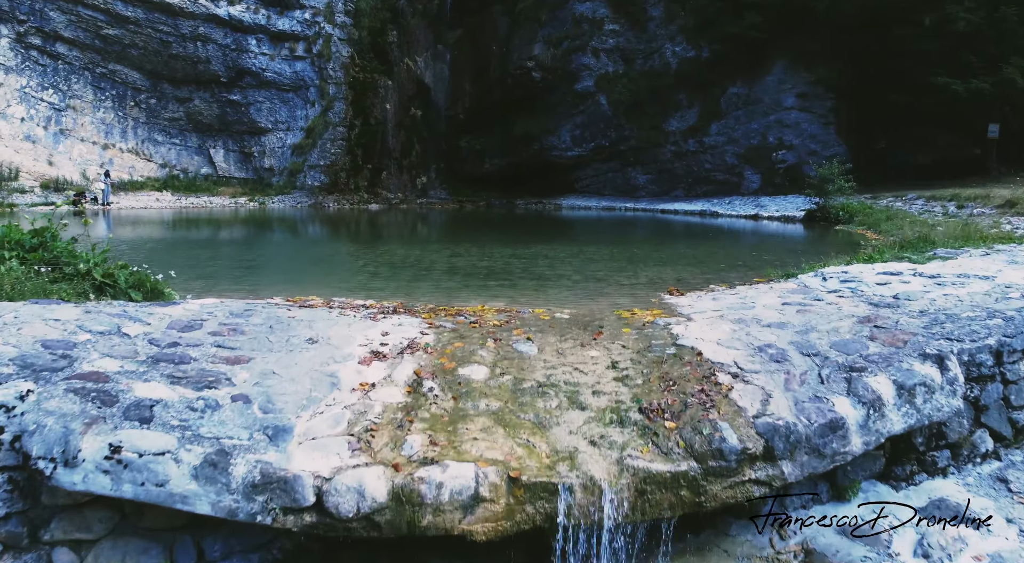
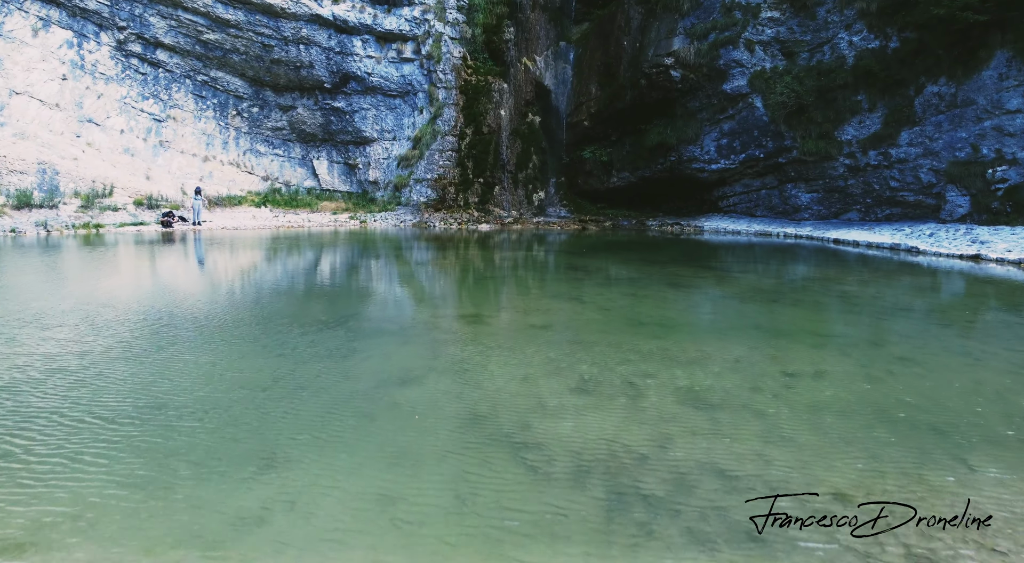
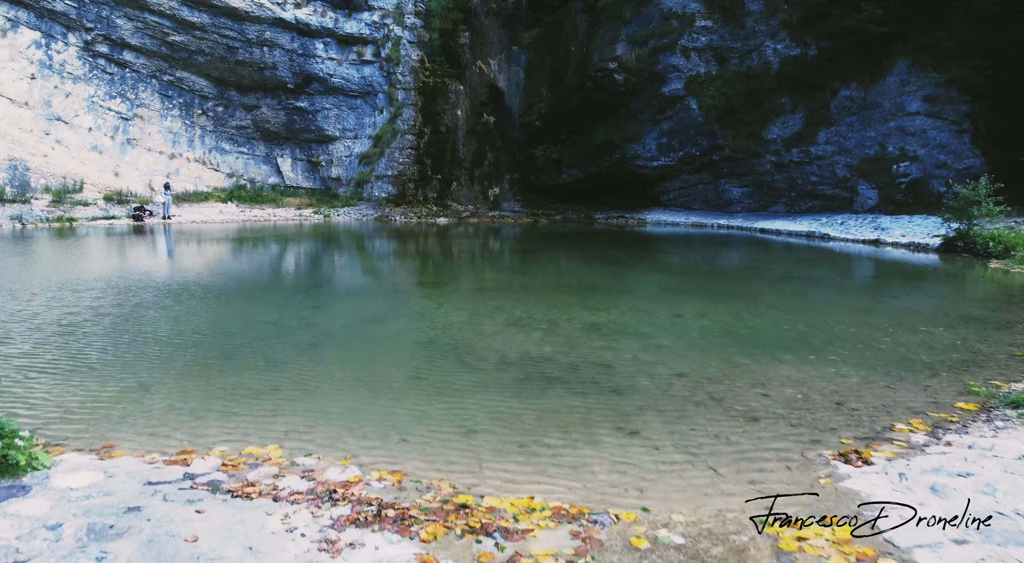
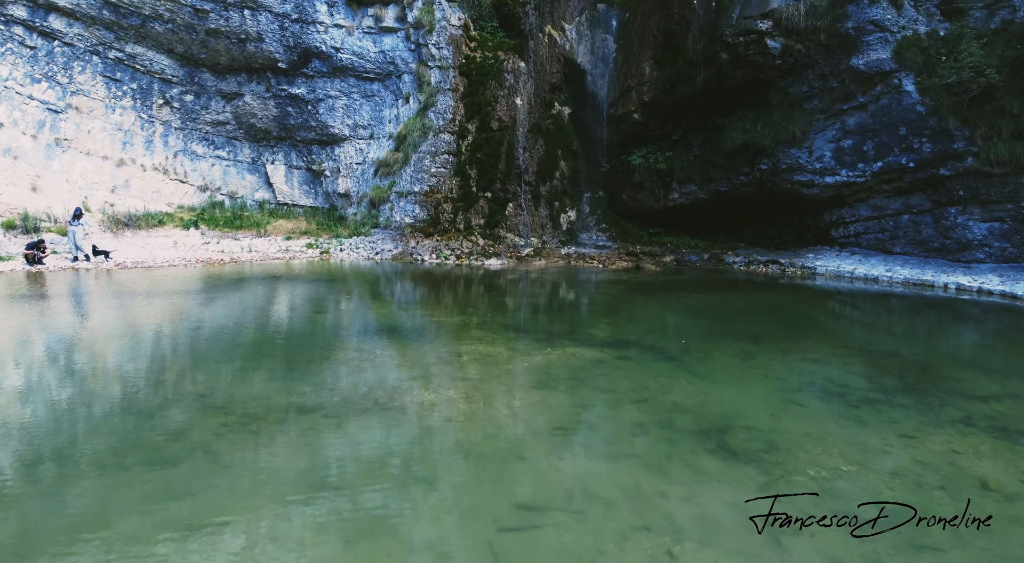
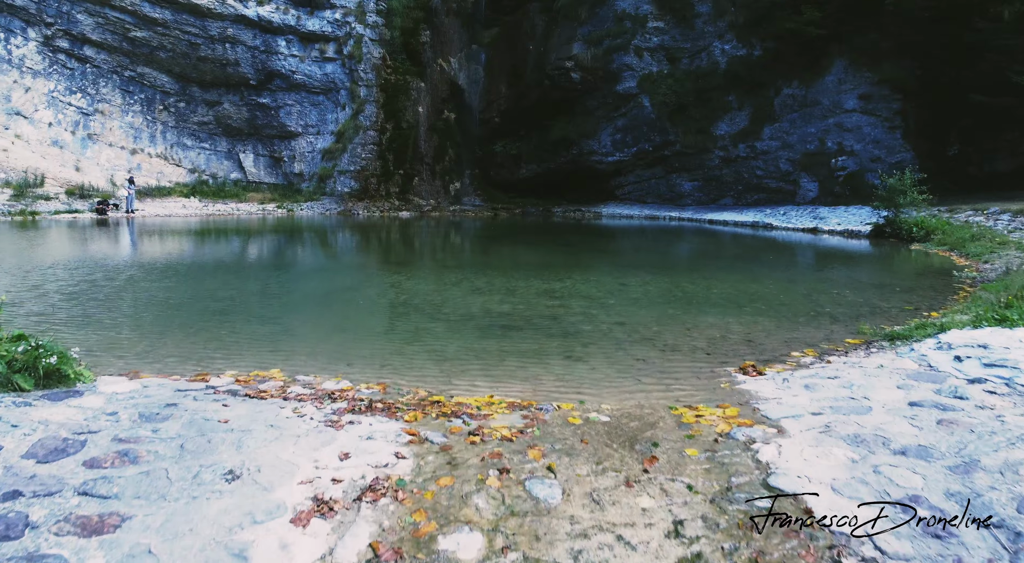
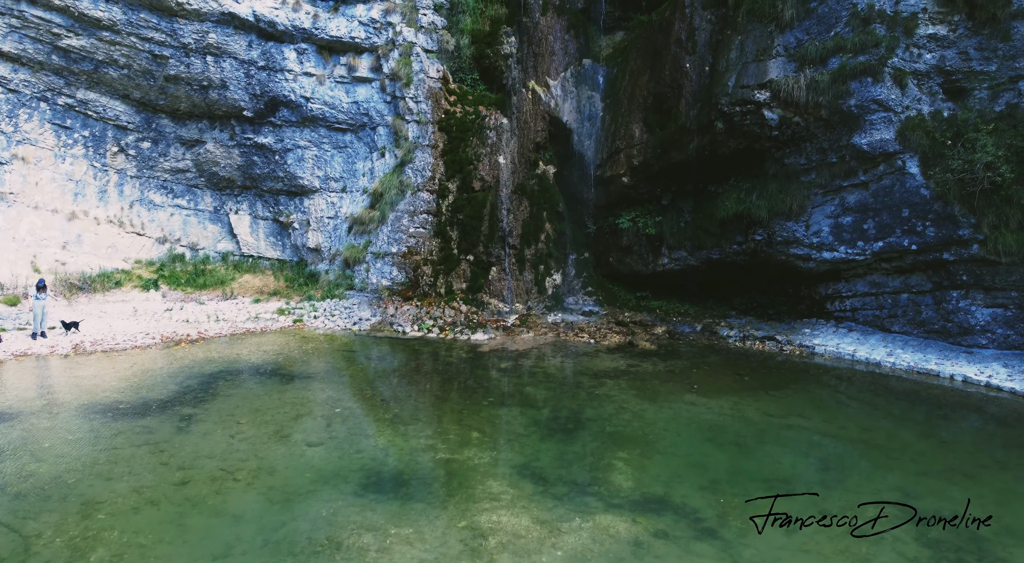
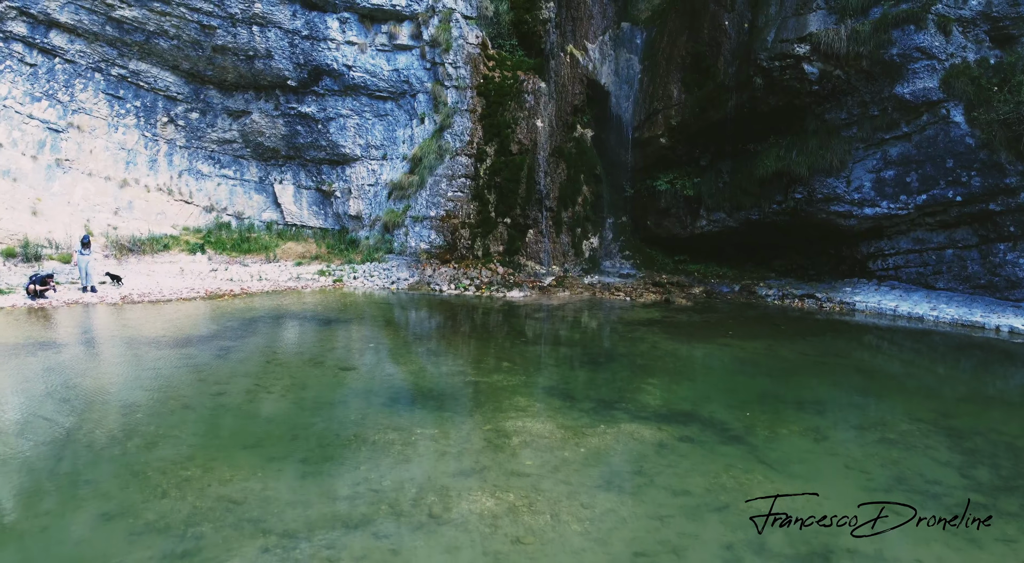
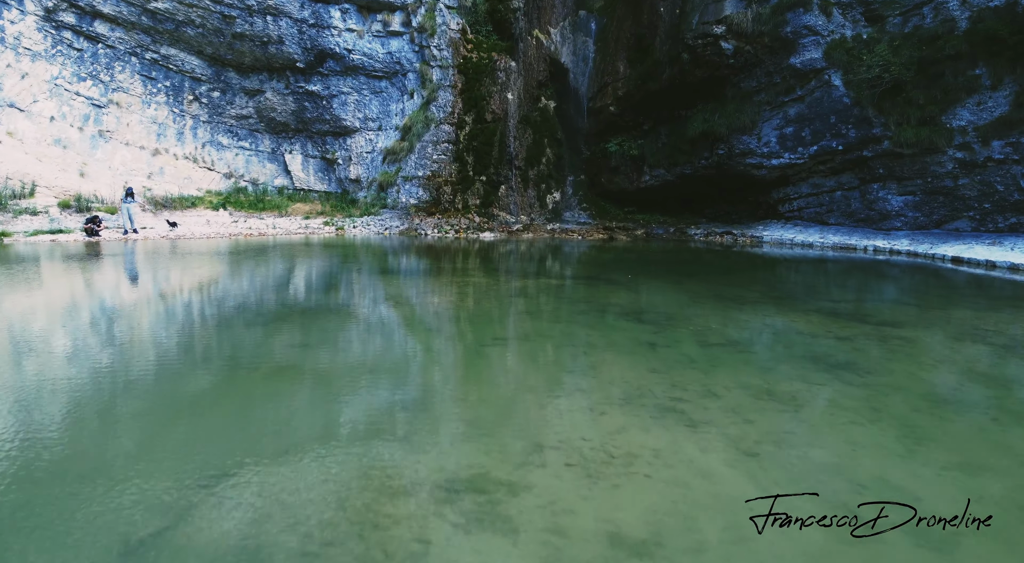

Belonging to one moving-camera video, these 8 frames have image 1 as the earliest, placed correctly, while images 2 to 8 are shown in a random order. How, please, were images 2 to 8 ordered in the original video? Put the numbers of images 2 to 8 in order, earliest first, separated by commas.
5, 3, 2, 8, 4, 7, 6
